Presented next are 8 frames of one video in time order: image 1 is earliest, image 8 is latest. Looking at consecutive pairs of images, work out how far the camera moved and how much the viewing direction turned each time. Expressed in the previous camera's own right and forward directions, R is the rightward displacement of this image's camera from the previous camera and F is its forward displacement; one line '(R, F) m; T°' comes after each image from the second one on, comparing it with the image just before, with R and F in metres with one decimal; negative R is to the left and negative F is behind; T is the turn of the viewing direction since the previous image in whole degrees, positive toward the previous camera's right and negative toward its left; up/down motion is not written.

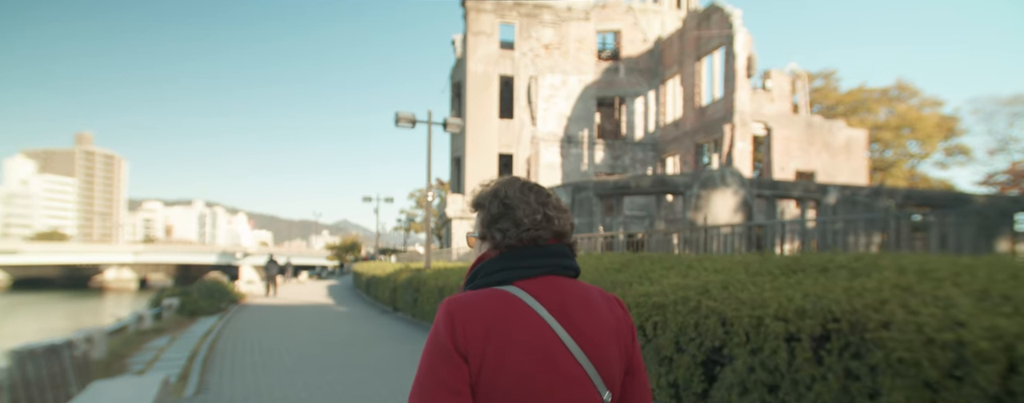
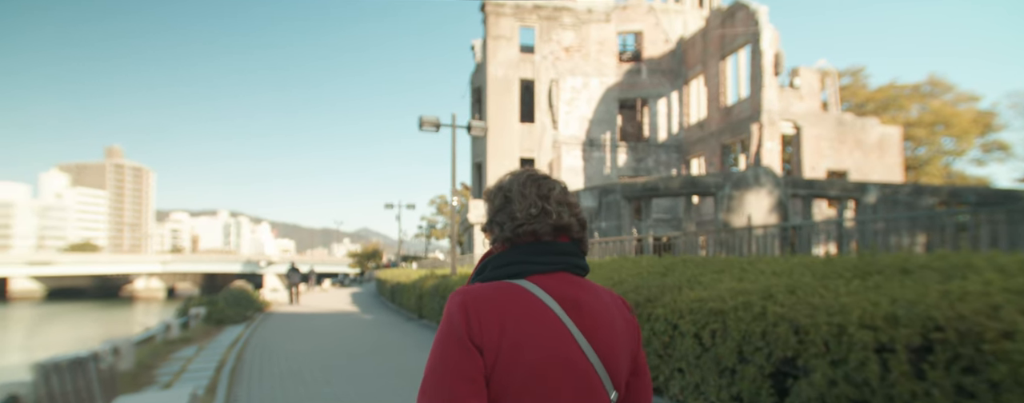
(-0.2, +0.3) m; -2°
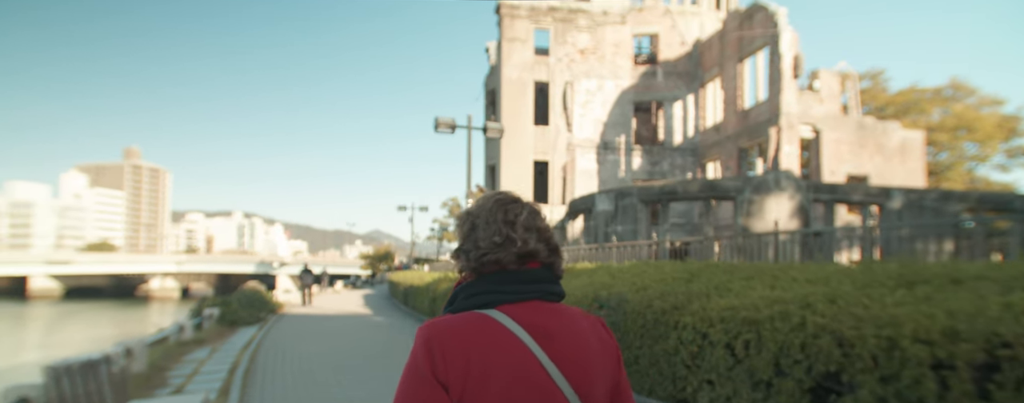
(-0.1, +0.2) m; -1°
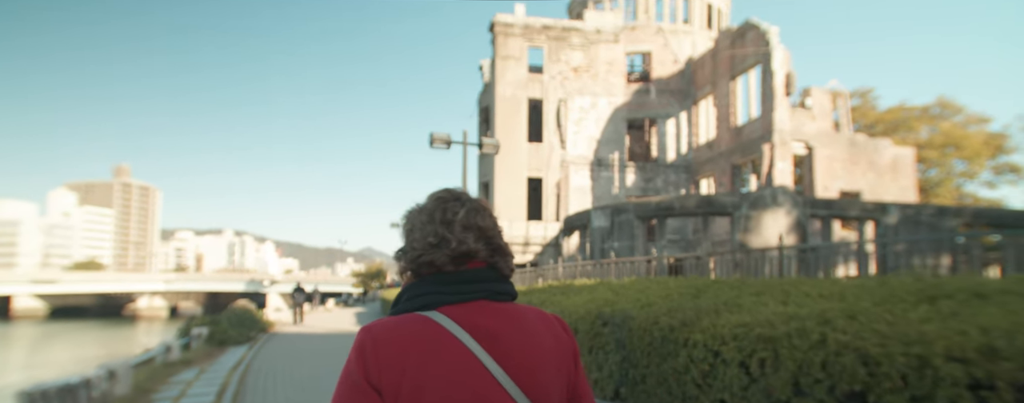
(-0.1, +0.2) m; +1°
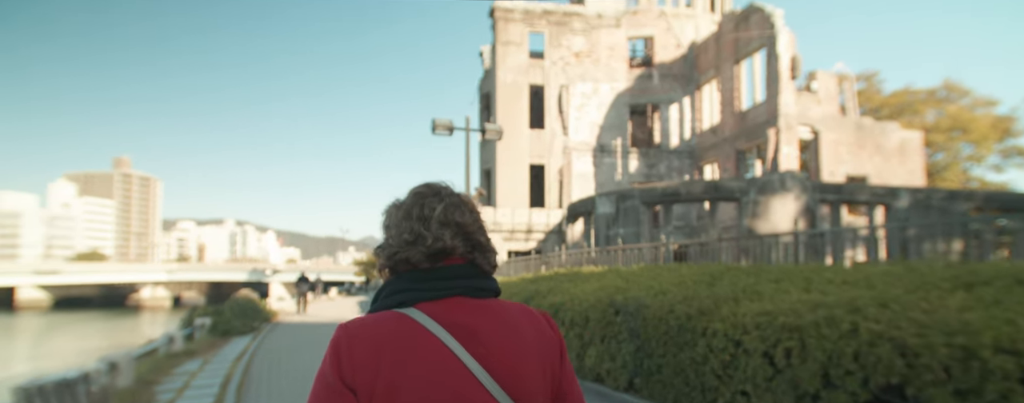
(-0.1, +0.2) m; 0°
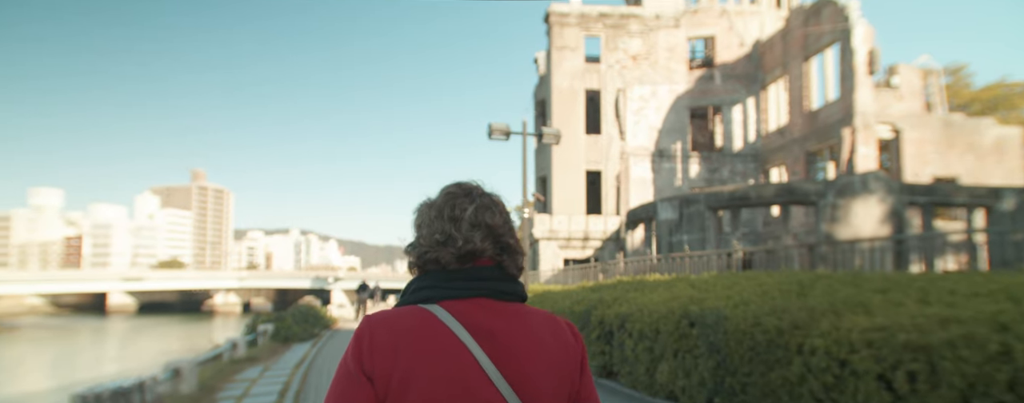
(-0.1, +0.5) m; -5°
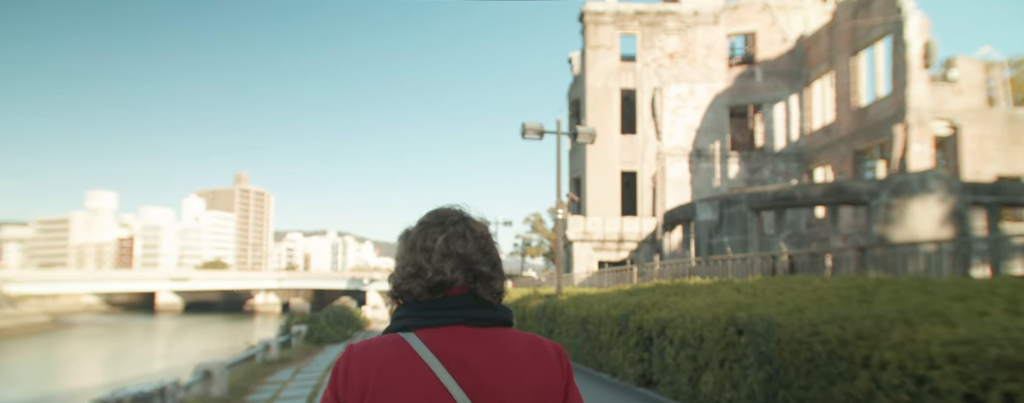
(0.0, +0.4) m; -3°
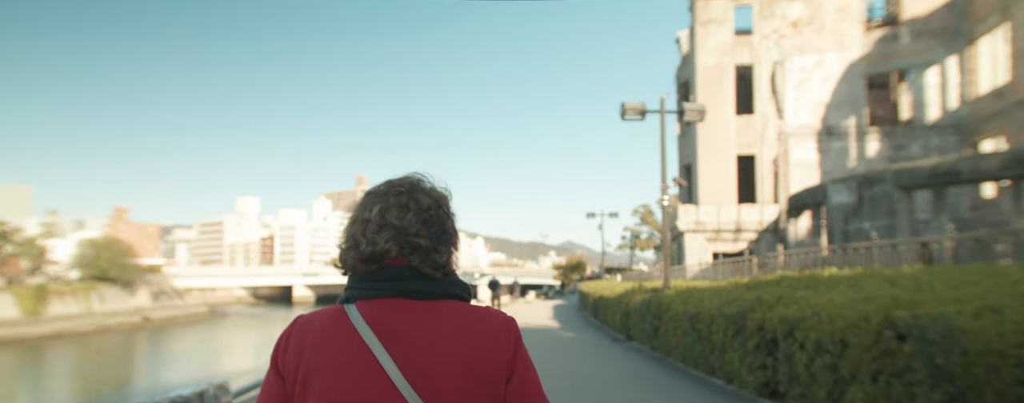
(+0.3, +1.2) m; -11°
